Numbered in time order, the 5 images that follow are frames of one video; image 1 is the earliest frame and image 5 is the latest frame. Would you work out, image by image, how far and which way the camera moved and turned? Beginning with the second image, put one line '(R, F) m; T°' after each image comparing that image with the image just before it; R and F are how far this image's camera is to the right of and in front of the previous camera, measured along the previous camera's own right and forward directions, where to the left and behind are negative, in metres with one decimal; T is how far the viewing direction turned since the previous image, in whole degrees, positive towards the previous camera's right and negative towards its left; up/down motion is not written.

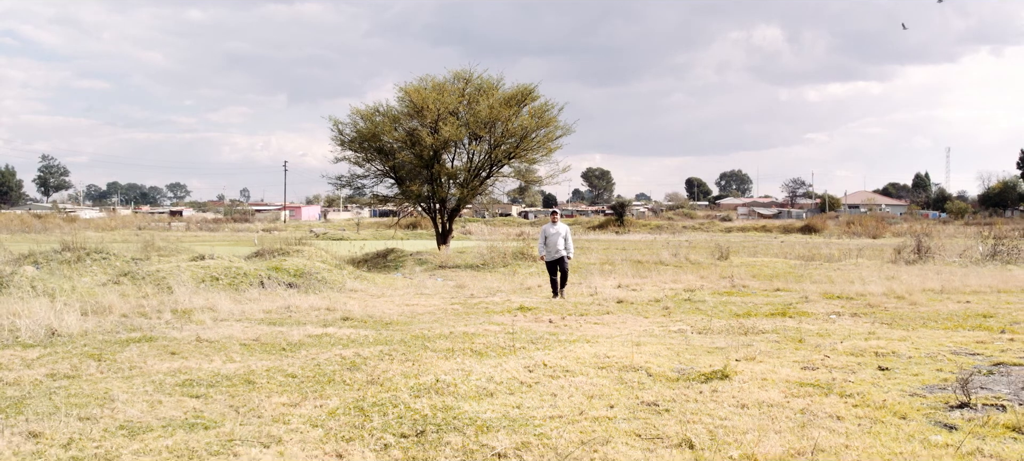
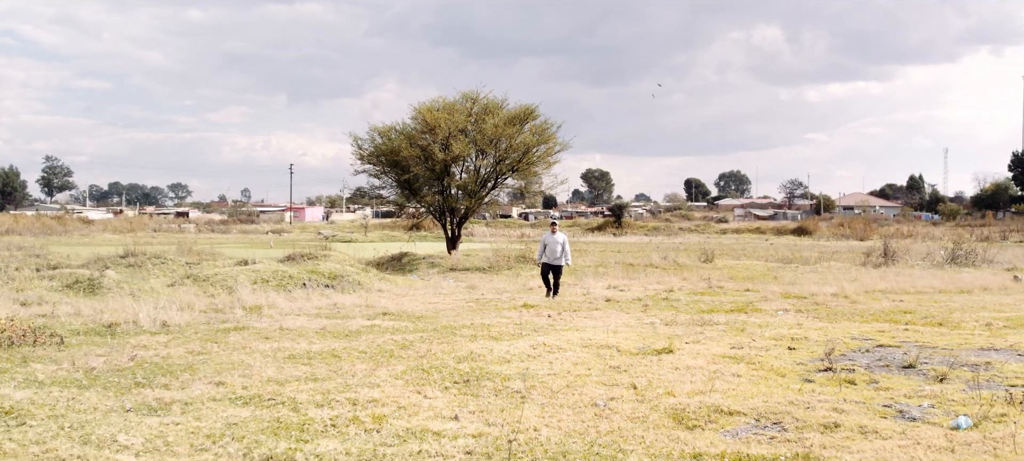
(-0.1, -2.0) m; 0°
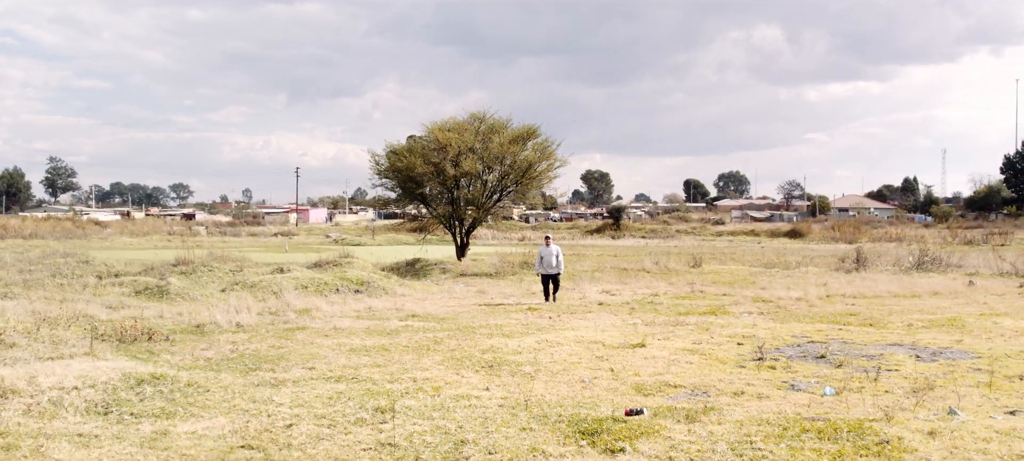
(-0.1, -2.0) m; 0°
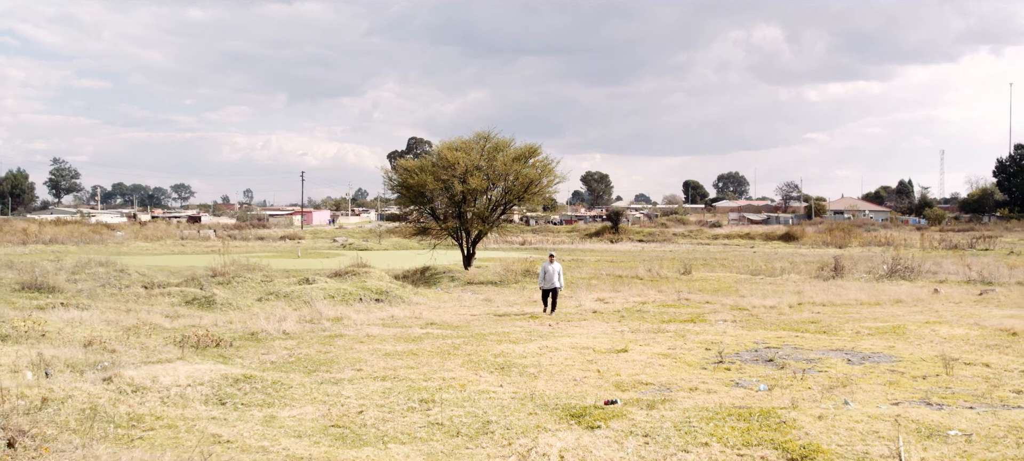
(-0.1, -1.9) m; 0°
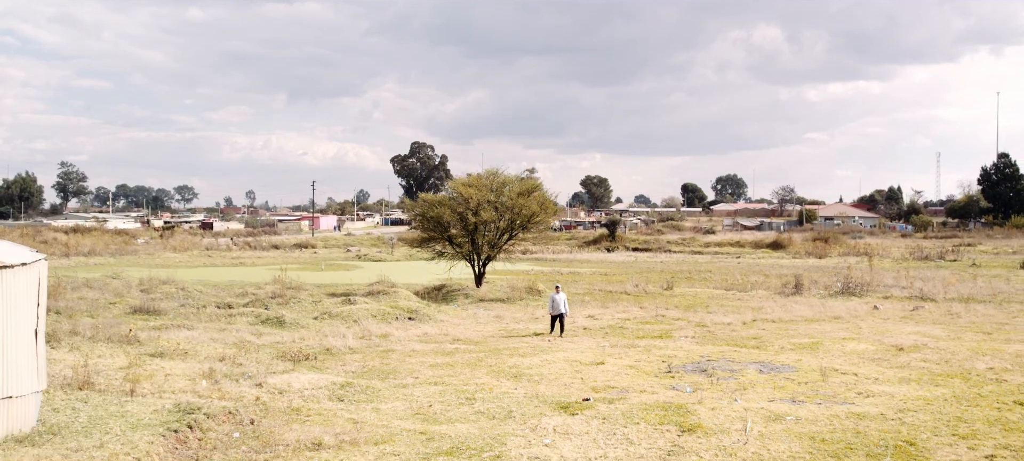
(-0.2, -4.2) m; 0°
